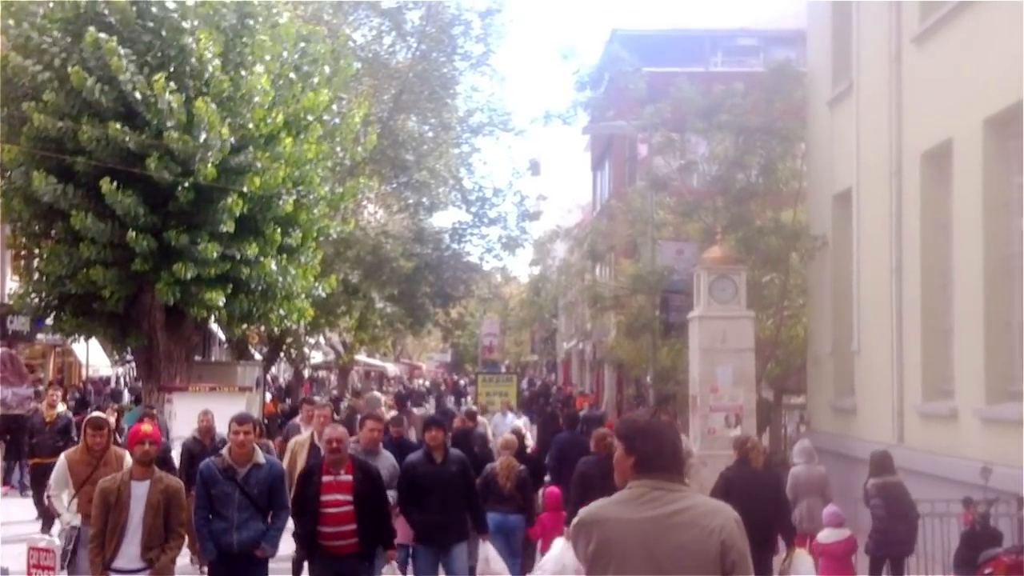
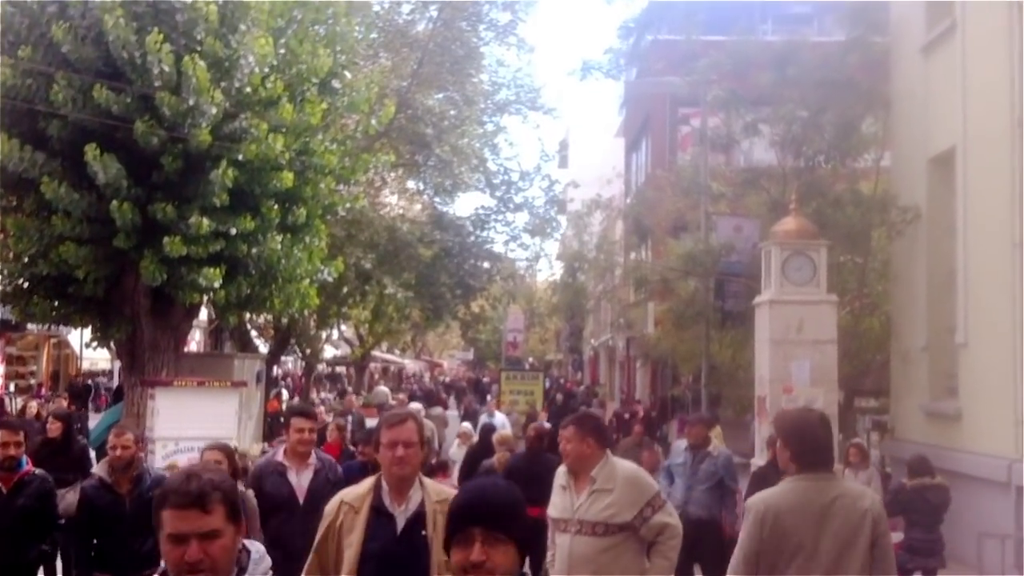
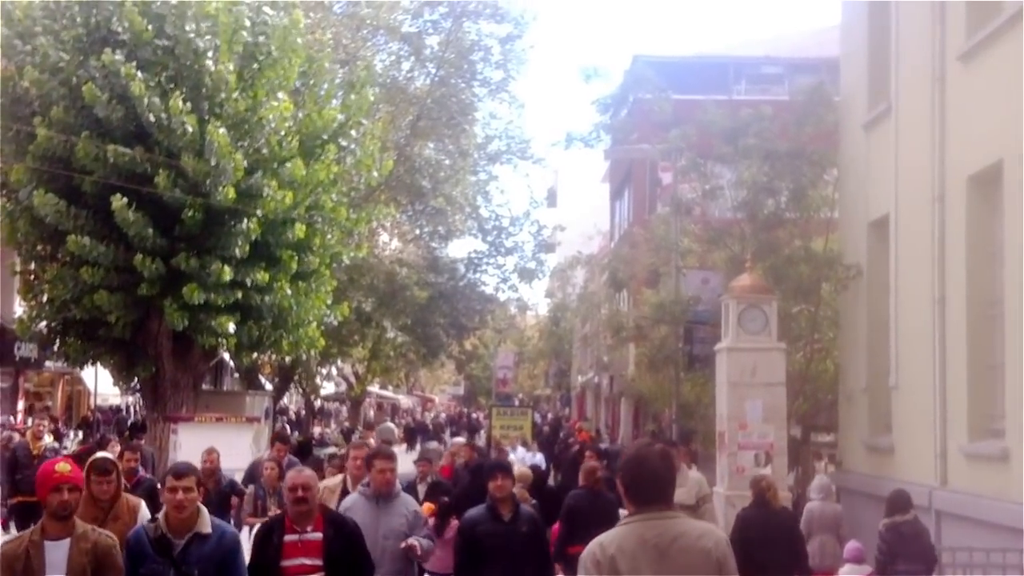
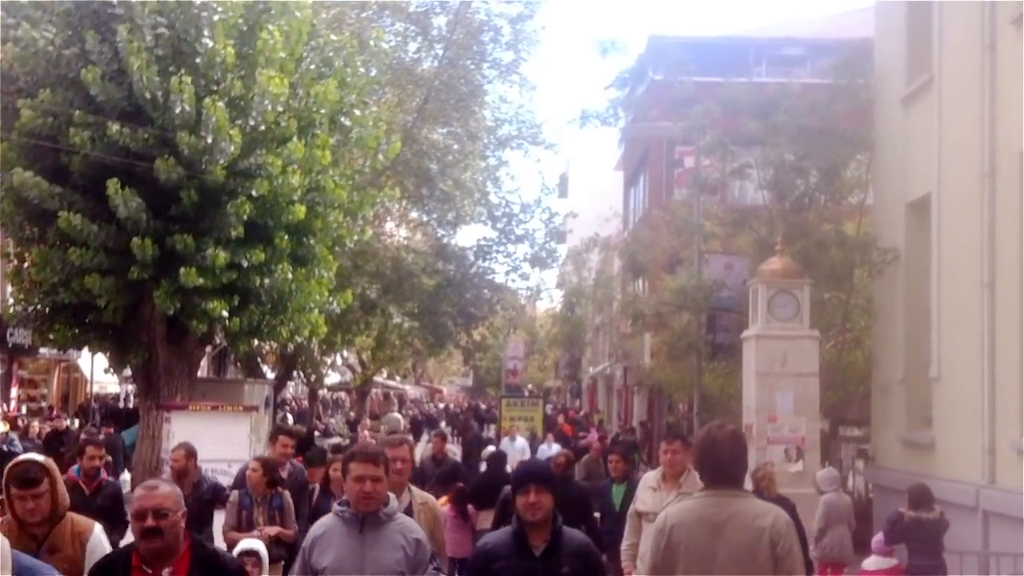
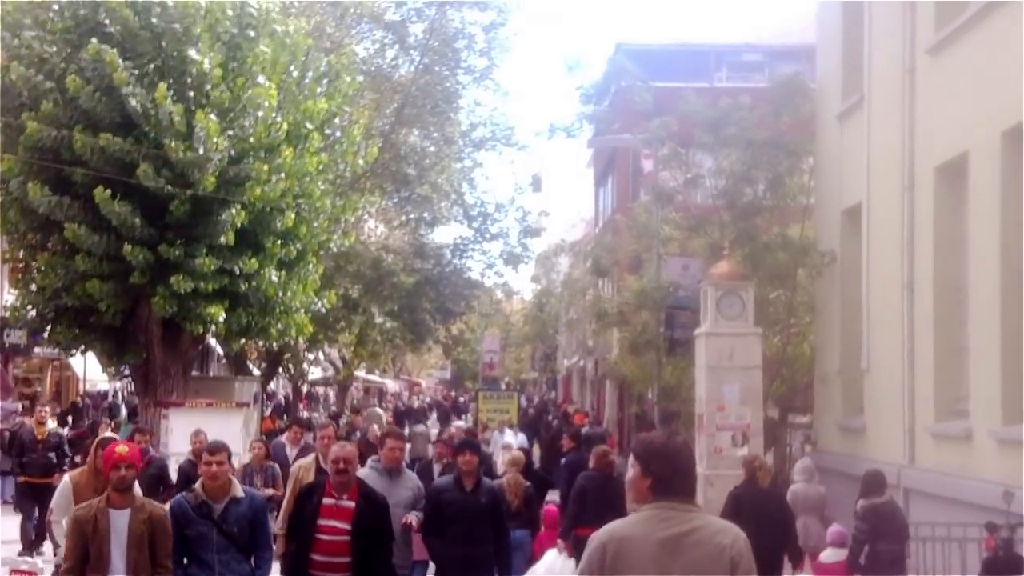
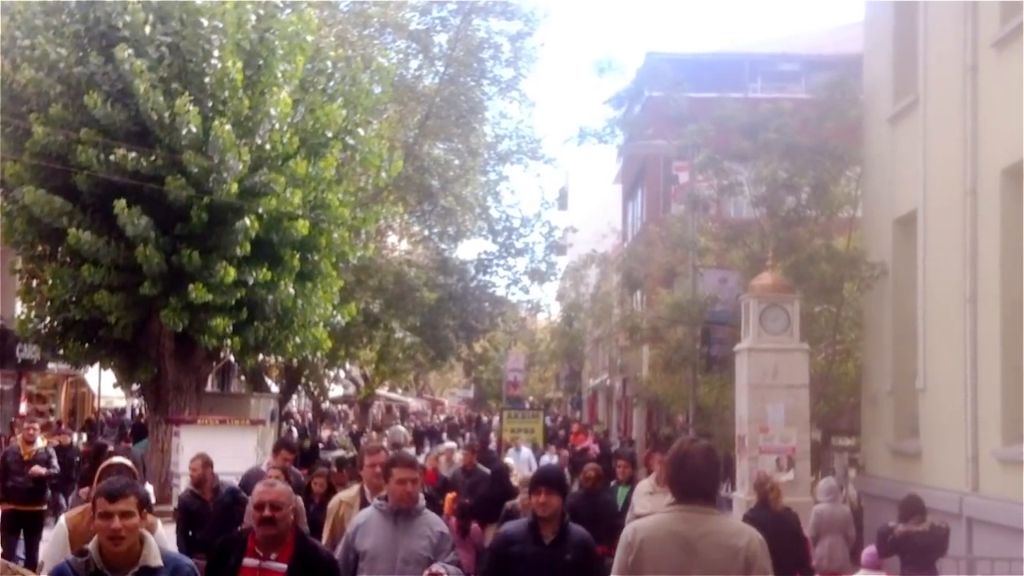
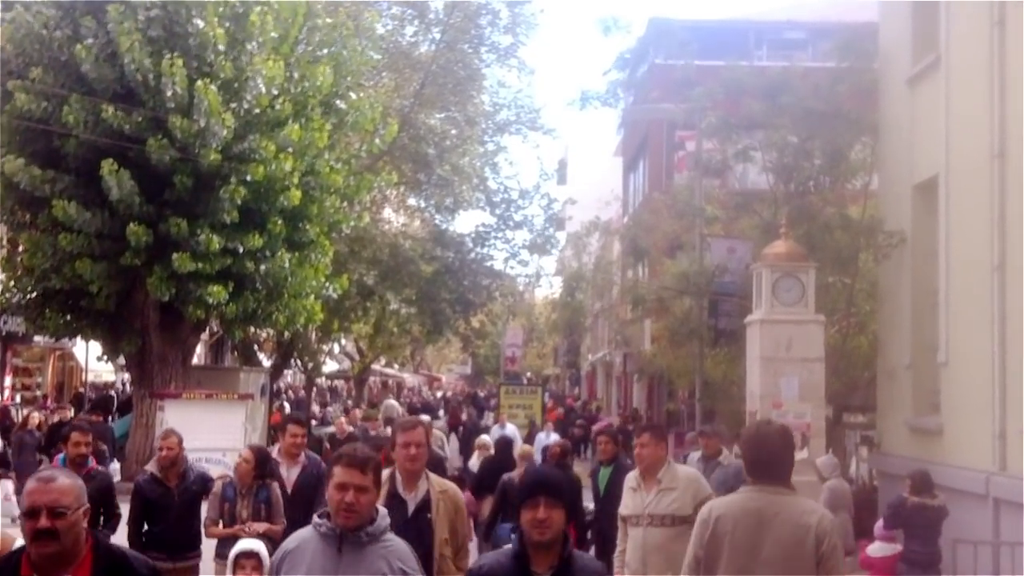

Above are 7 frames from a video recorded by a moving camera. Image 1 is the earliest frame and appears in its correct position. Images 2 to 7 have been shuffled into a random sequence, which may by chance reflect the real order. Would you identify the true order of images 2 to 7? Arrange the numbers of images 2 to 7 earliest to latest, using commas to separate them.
5, 3, 6, 4, 7, 2
